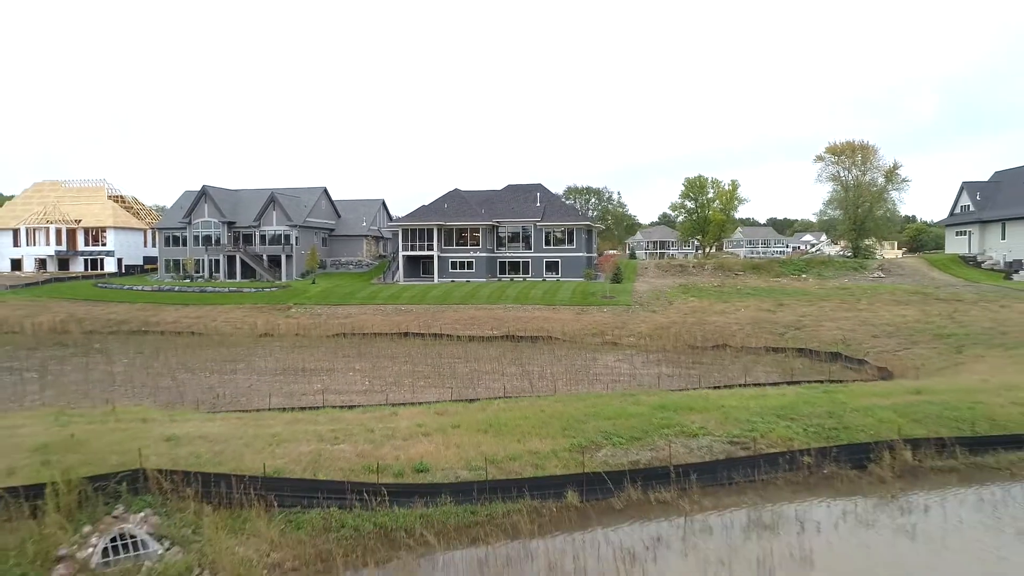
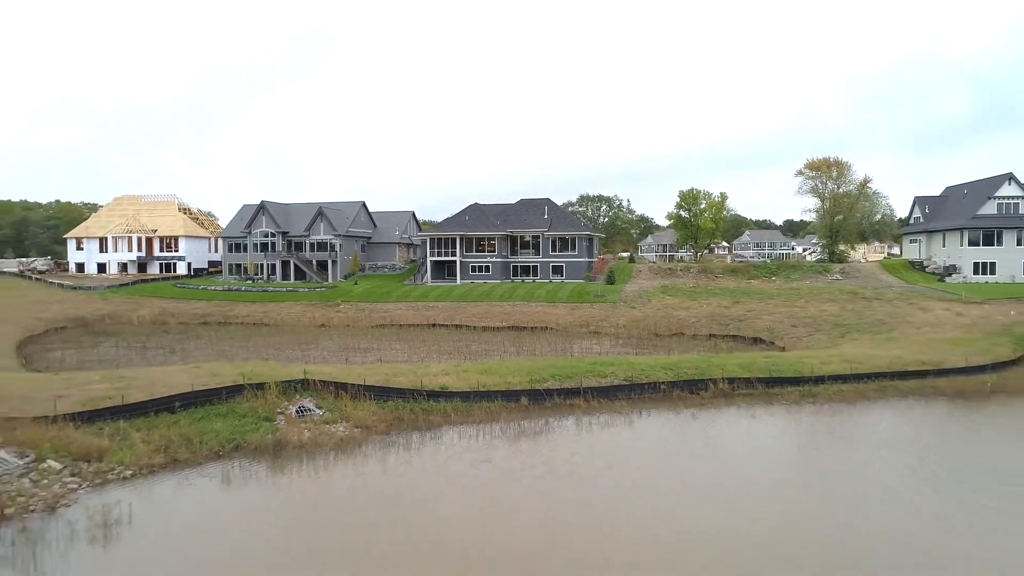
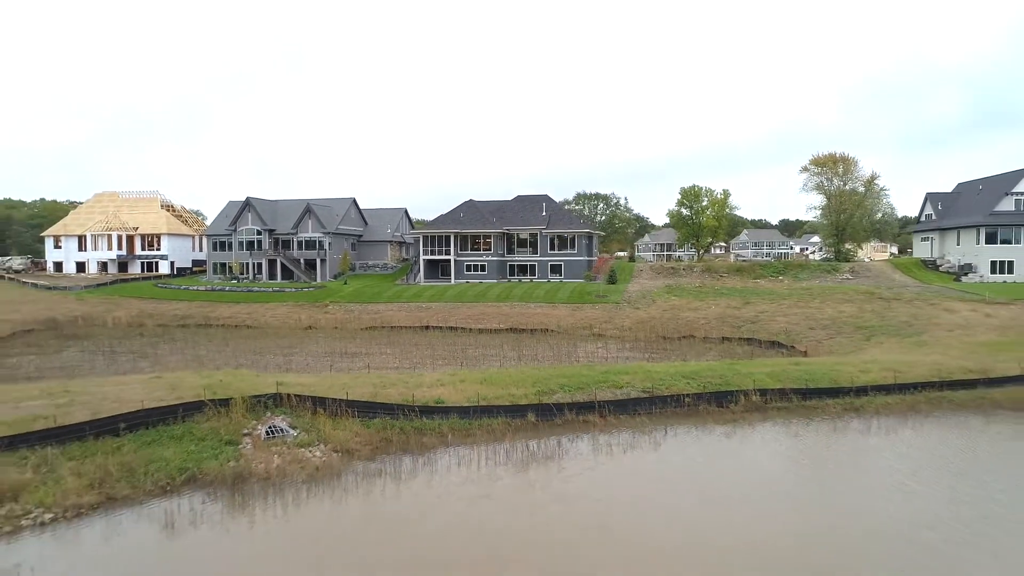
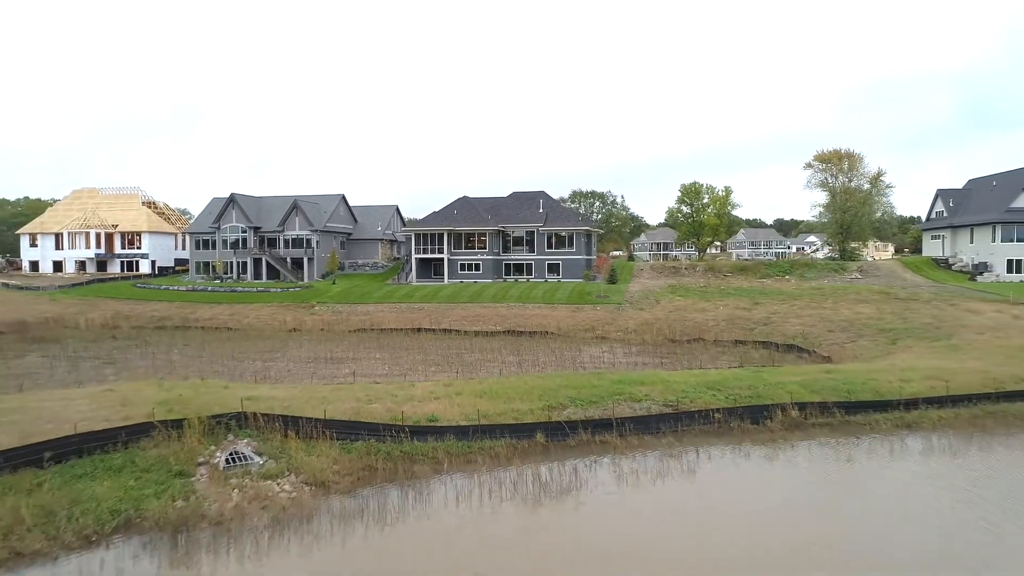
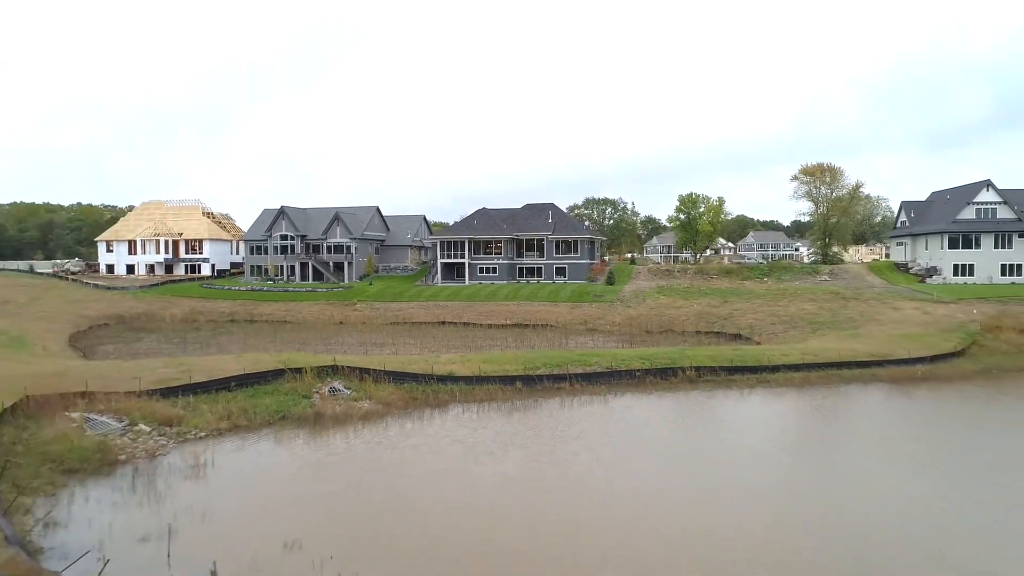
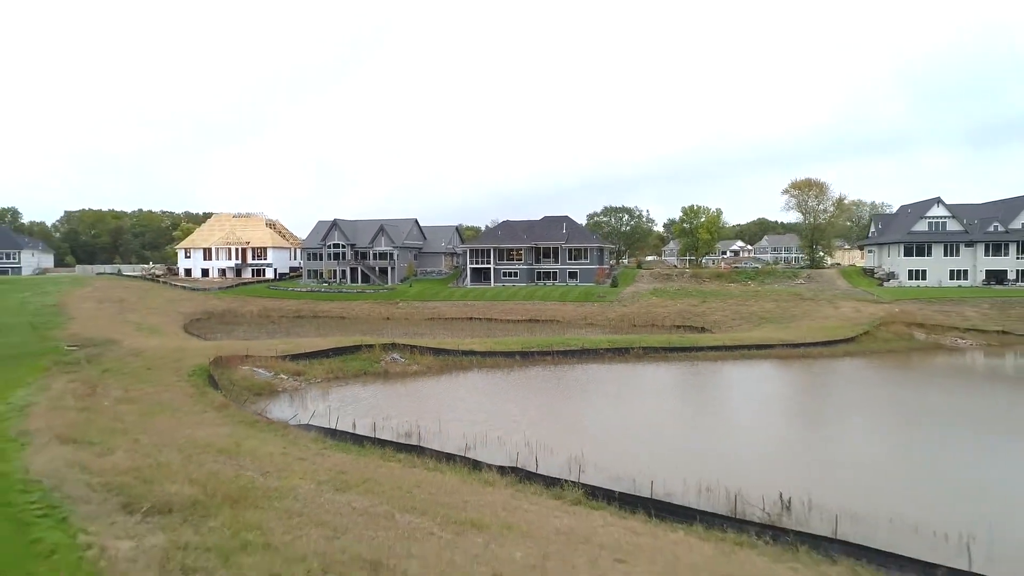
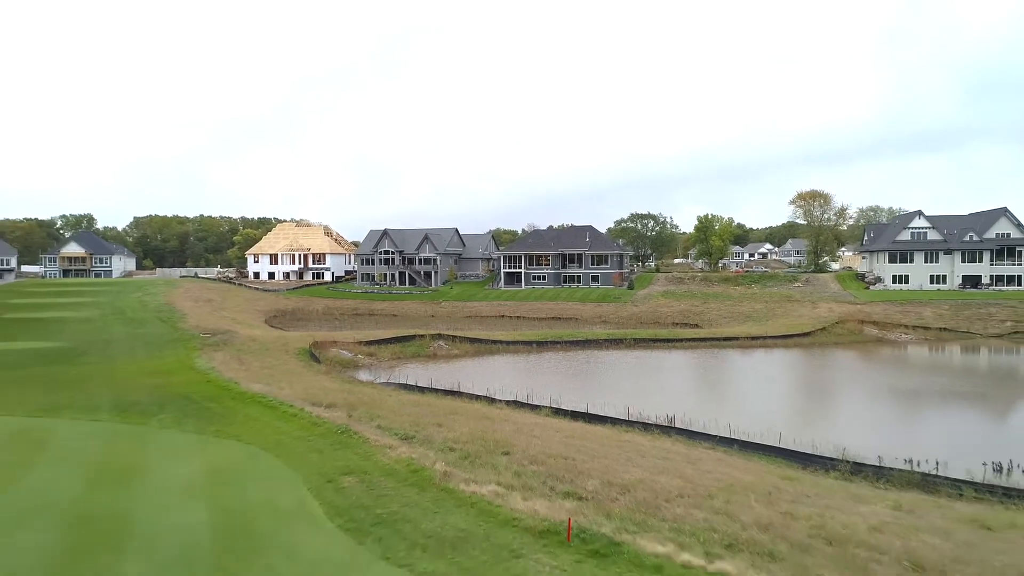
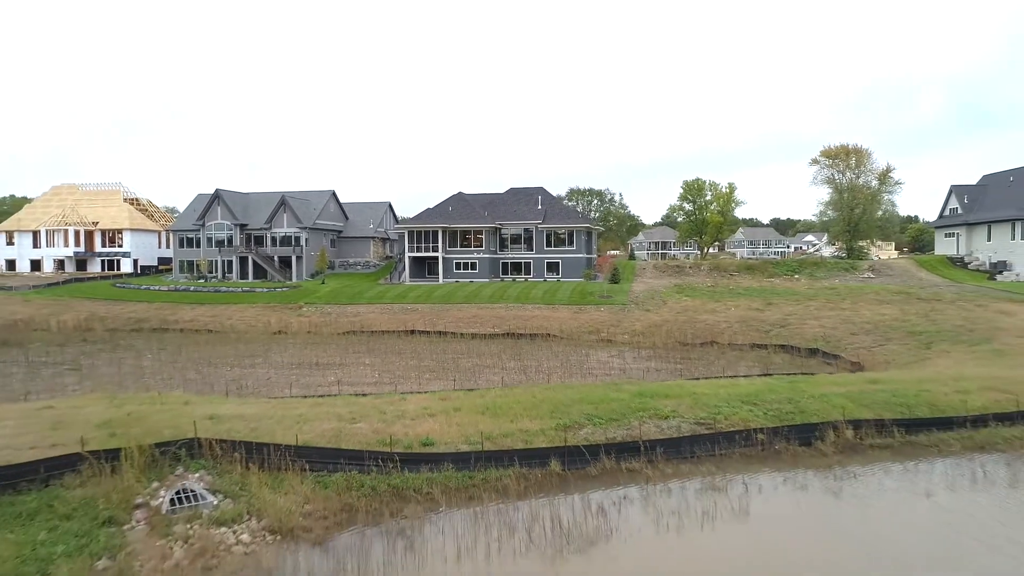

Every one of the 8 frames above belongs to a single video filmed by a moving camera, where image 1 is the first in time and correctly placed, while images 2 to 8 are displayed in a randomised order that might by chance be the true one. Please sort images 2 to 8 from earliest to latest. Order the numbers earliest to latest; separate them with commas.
8, 4, 3, 2, 5, 6, 7
